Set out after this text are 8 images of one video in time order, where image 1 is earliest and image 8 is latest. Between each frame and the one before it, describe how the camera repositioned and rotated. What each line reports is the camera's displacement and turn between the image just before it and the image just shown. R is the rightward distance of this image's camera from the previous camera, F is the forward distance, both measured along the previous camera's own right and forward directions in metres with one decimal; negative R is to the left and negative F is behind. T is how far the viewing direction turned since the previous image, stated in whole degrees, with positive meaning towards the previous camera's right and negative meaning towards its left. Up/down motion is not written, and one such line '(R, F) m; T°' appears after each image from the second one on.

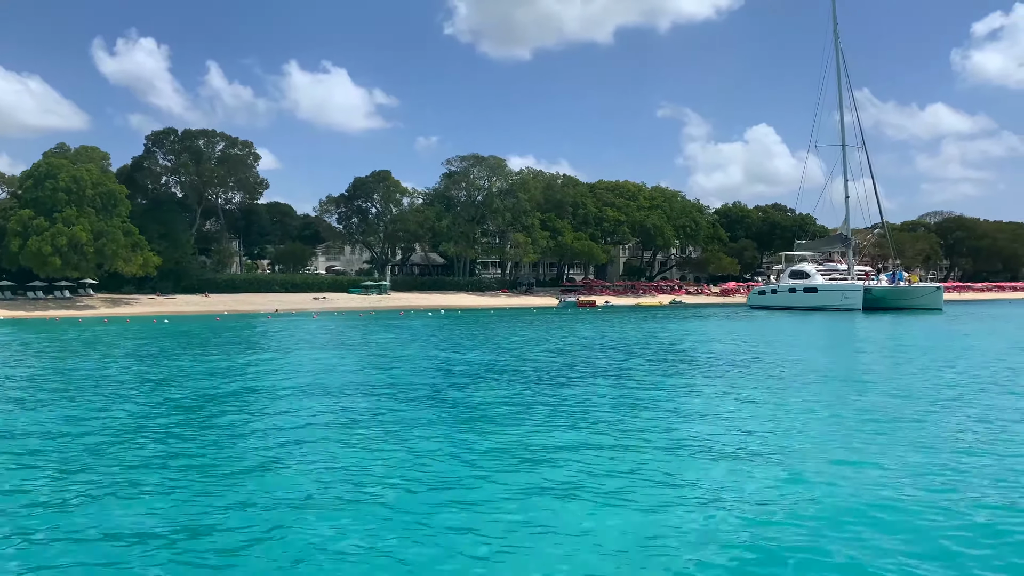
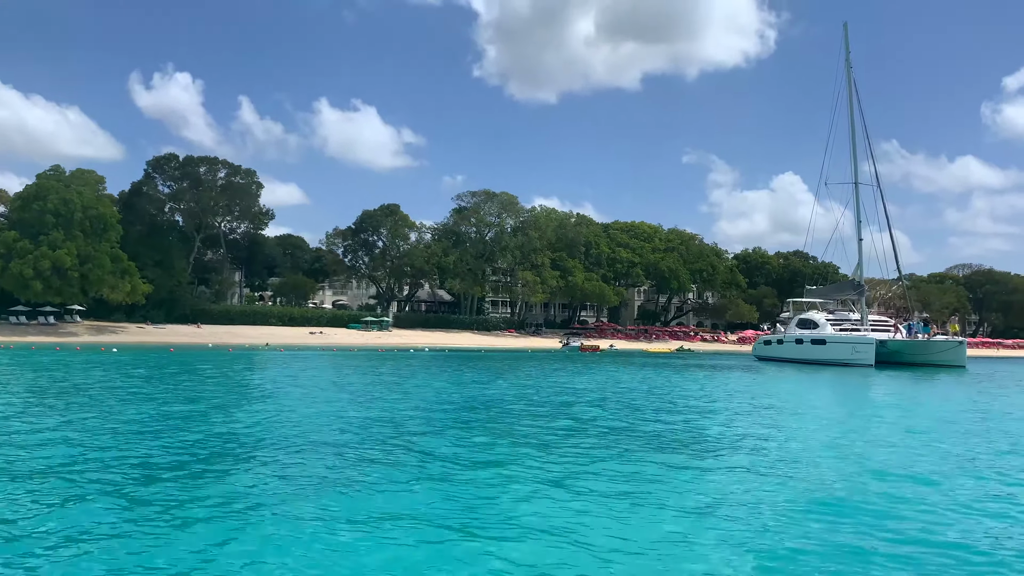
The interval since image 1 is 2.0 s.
(+1.1, +1.8) m; -2°
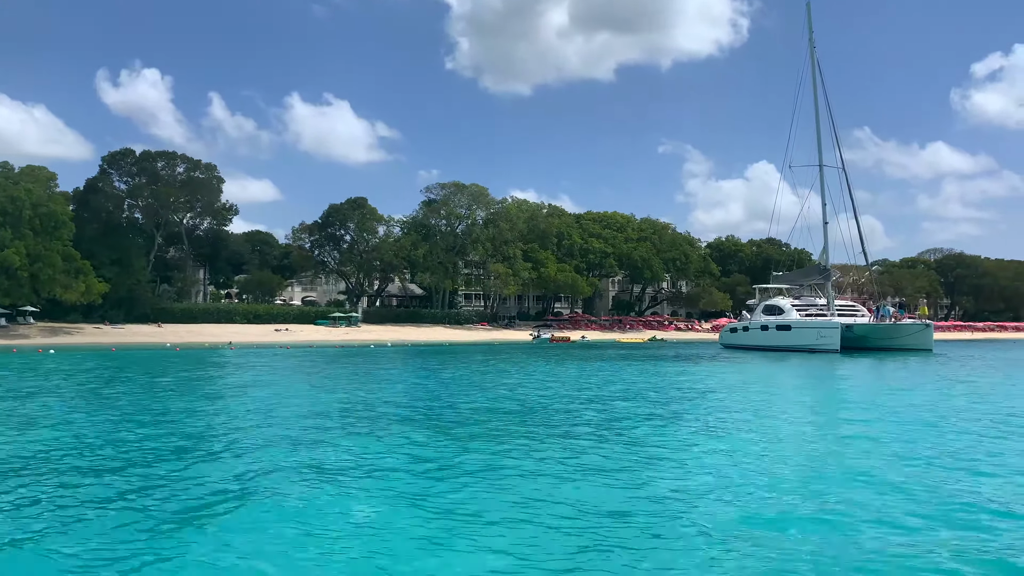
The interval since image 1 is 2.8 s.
(+0.7, +0.5) m; +2°
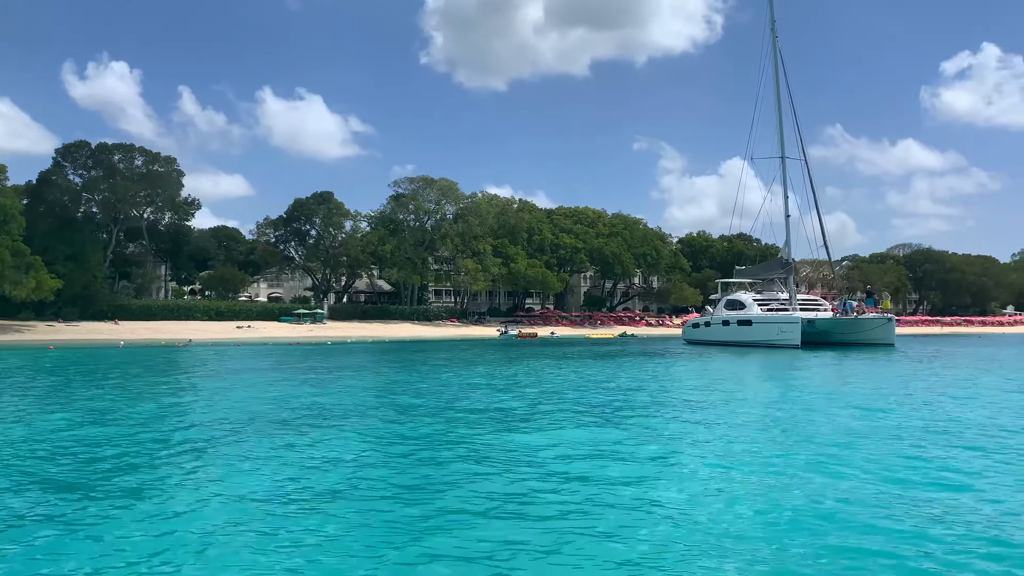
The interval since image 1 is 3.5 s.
(+0.6, +0.4) m; +2°
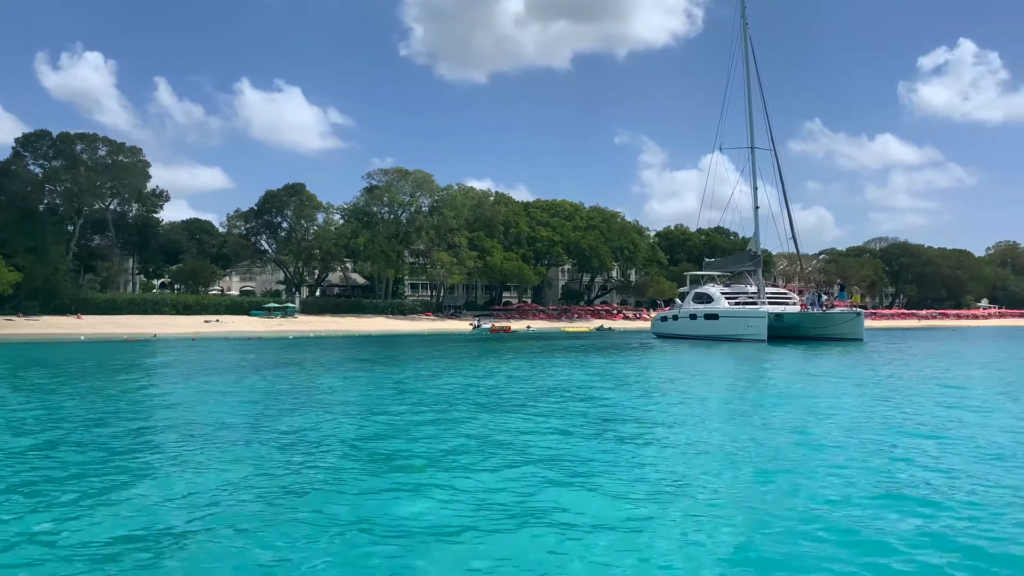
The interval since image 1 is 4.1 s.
(+0.6, +0.4) m; +1°
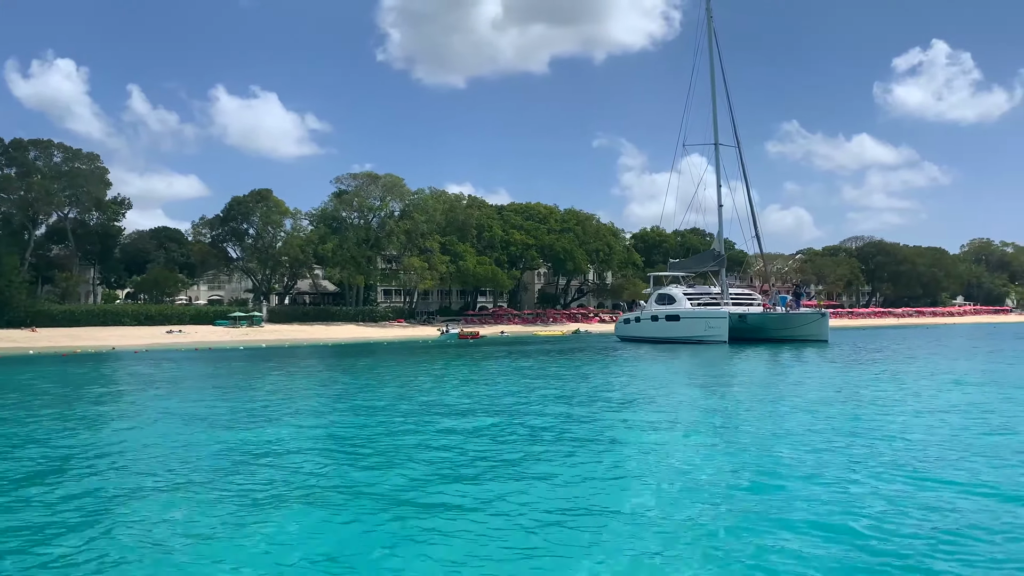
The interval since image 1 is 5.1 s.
(+0.8, +0.7) m; +1°
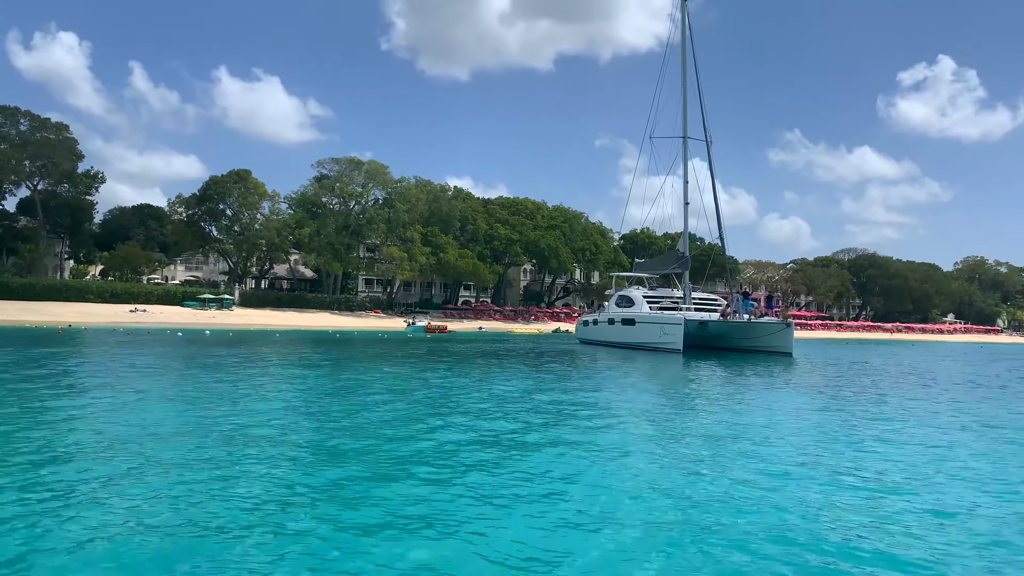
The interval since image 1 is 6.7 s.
(+1.3, +1.0) m; 0°
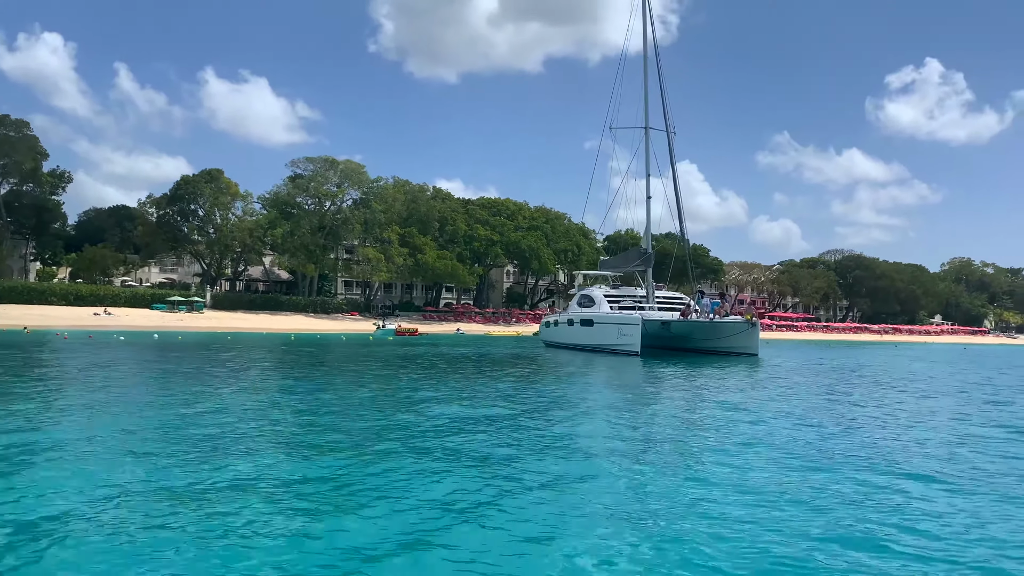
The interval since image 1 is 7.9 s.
(+0.9, +0.8) m; +1°
